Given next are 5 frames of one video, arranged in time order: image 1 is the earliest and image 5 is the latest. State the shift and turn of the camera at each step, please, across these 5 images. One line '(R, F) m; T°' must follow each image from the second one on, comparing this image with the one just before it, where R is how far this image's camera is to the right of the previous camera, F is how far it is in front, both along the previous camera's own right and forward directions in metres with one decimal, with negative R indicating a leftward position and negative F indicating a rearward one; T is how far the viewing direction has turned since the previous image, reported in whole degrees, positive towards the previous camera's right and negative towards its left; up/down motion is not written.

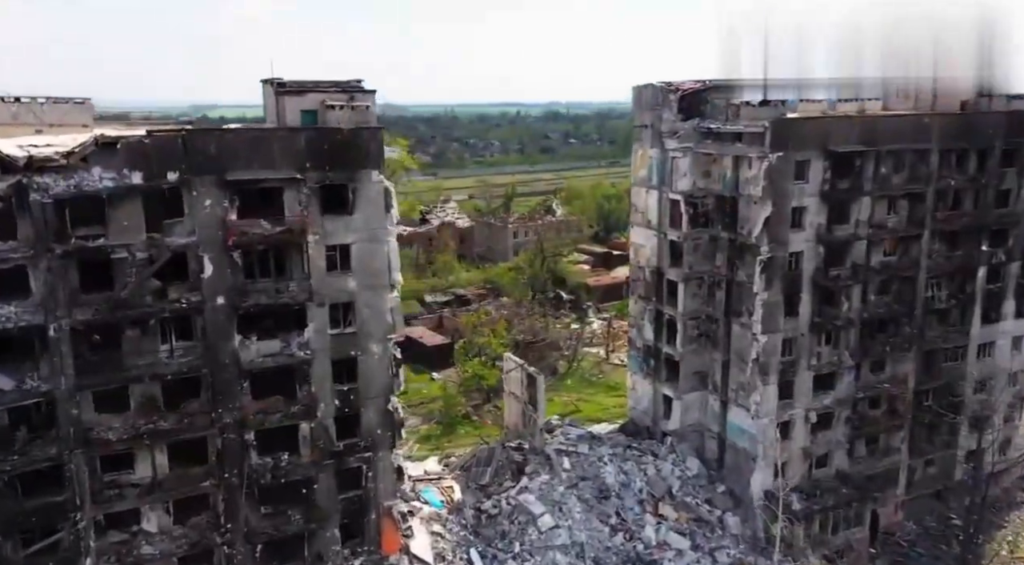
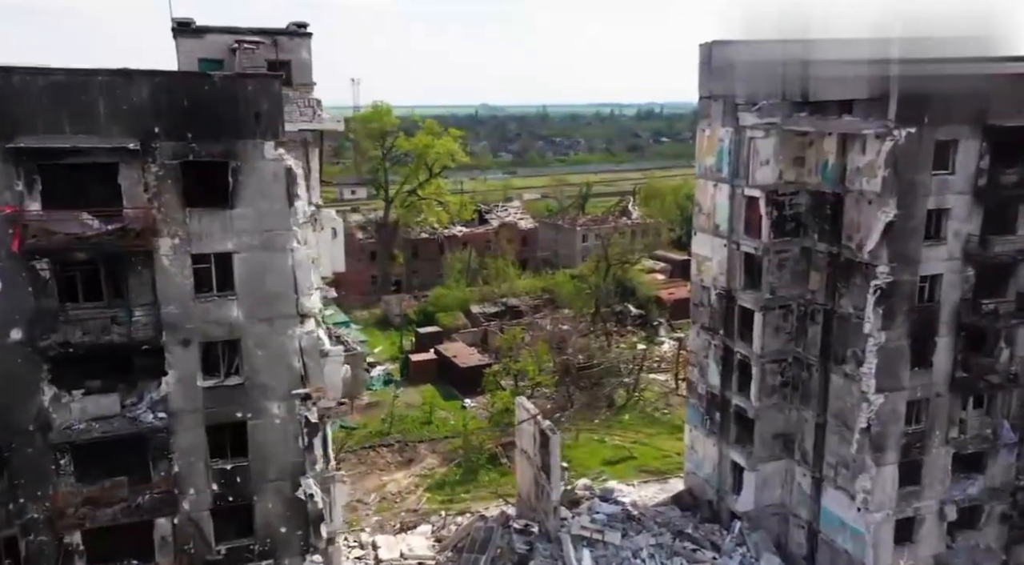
(+2.4, +9.3) m; -6°
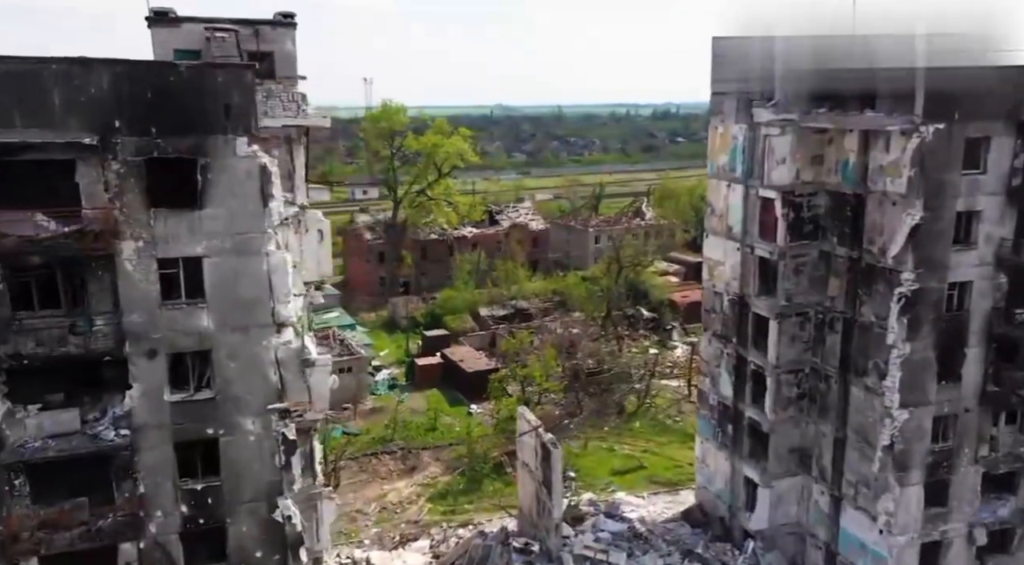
(+0.4, +1.3) m; -1°
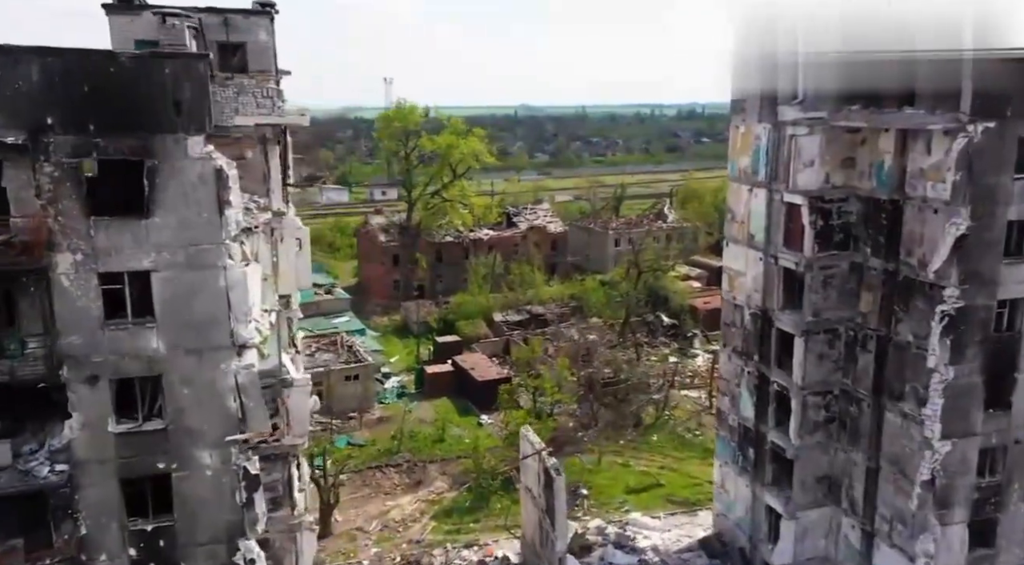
(+0.6, +1.9) m; -2°
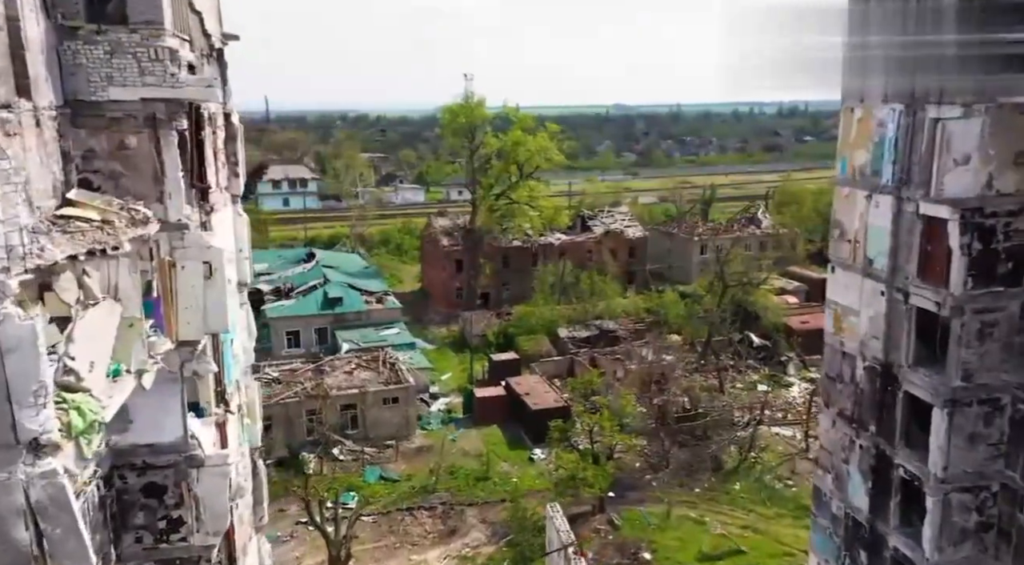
(+1.3, +6.0) m; -6°
